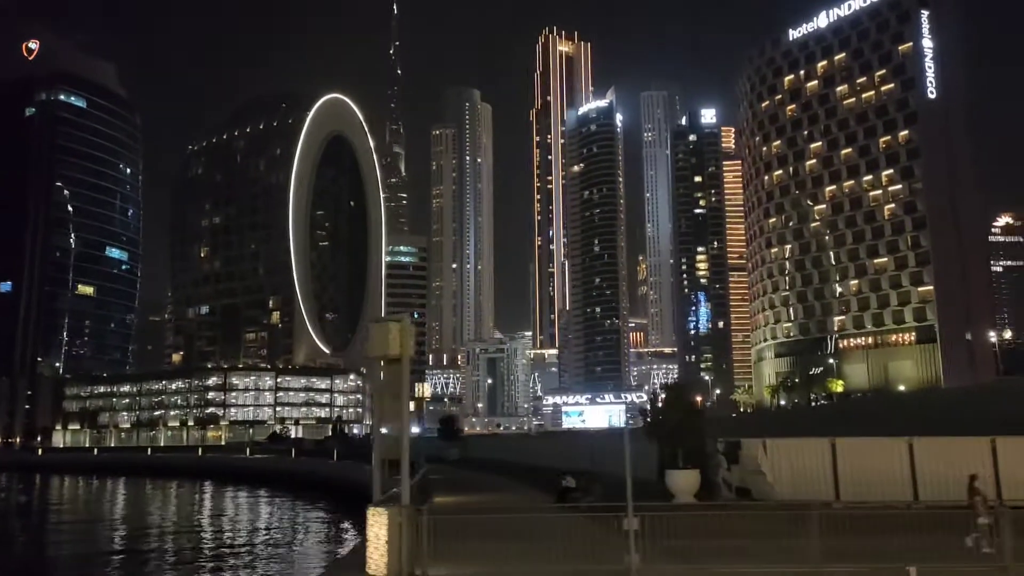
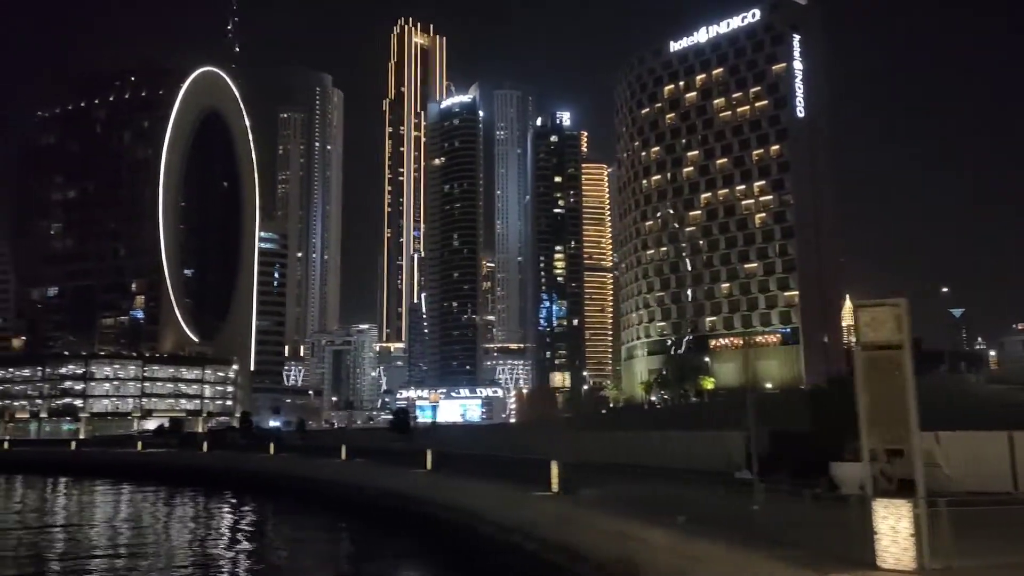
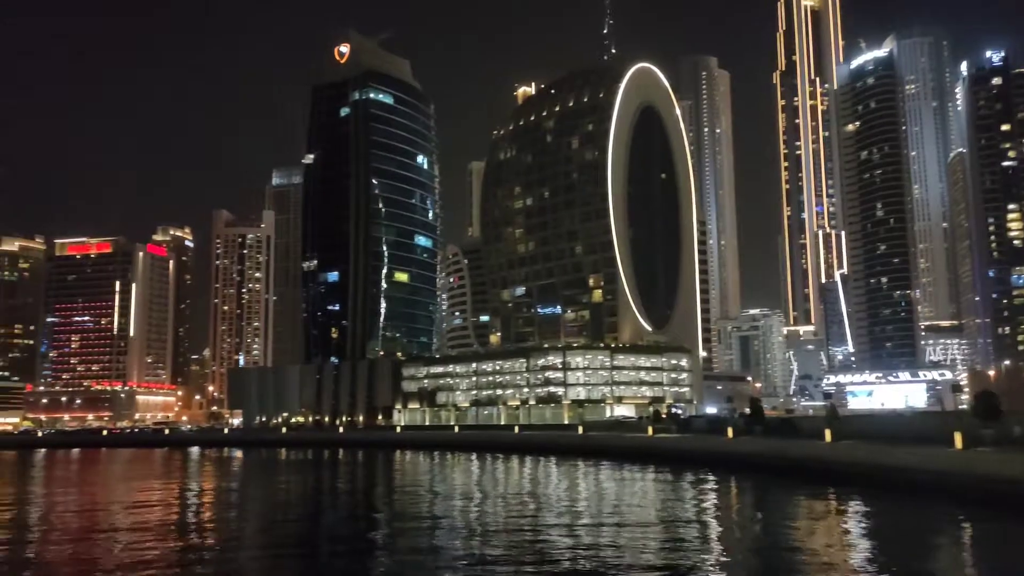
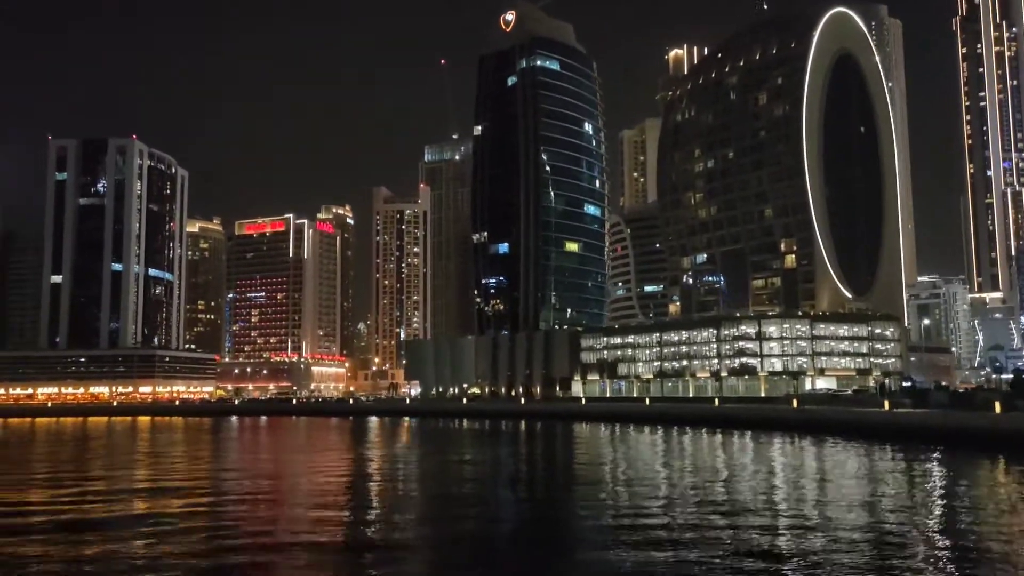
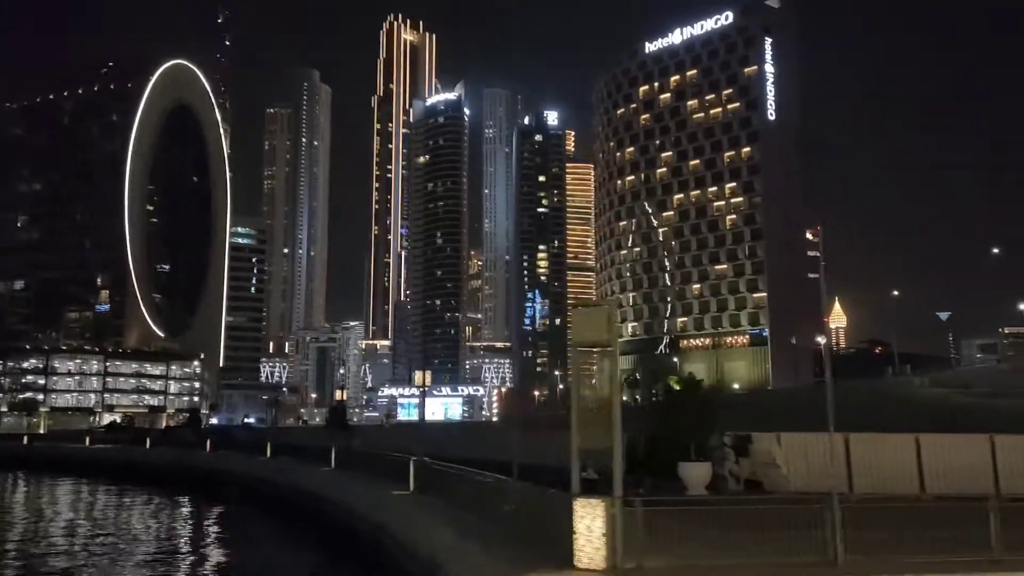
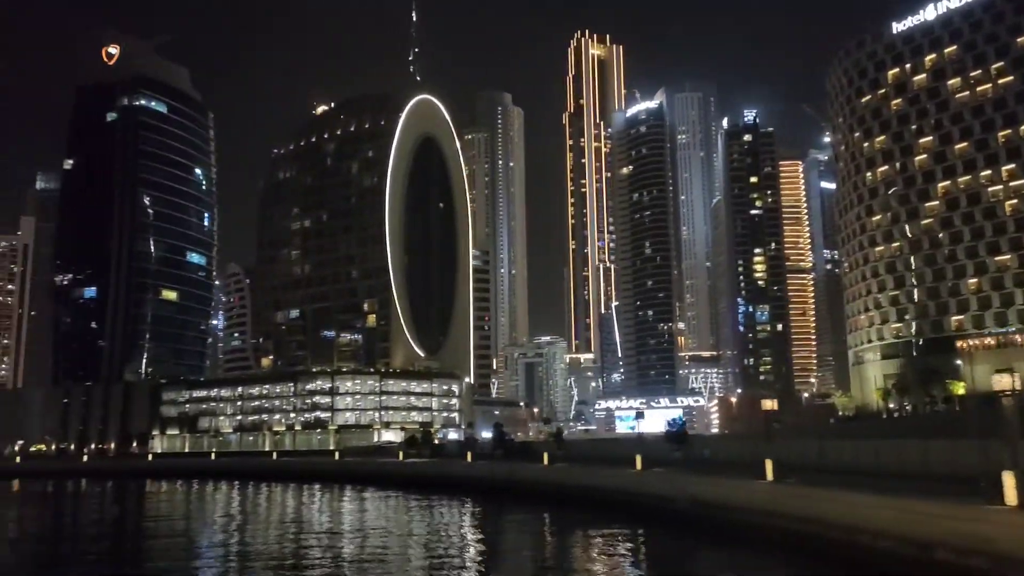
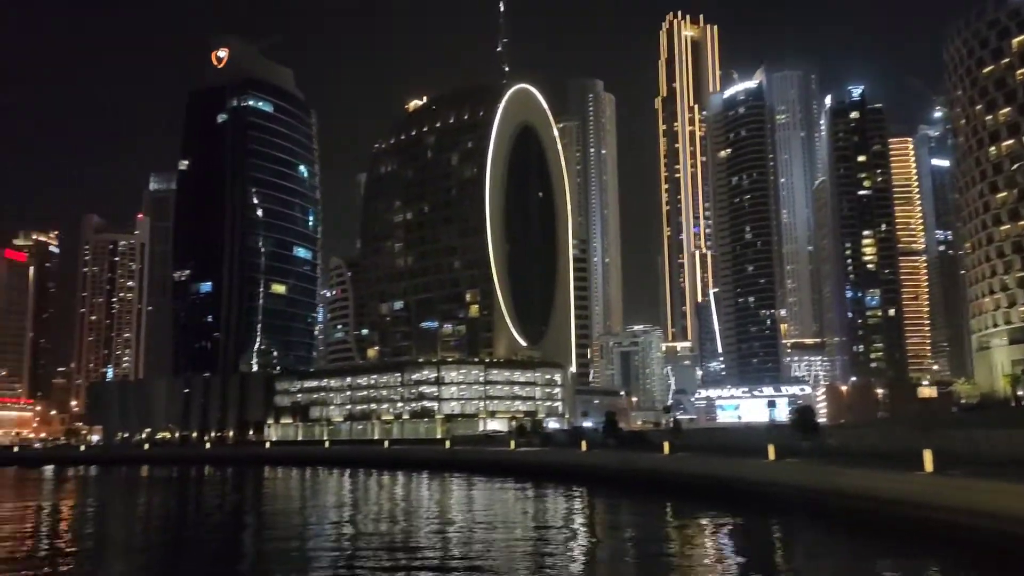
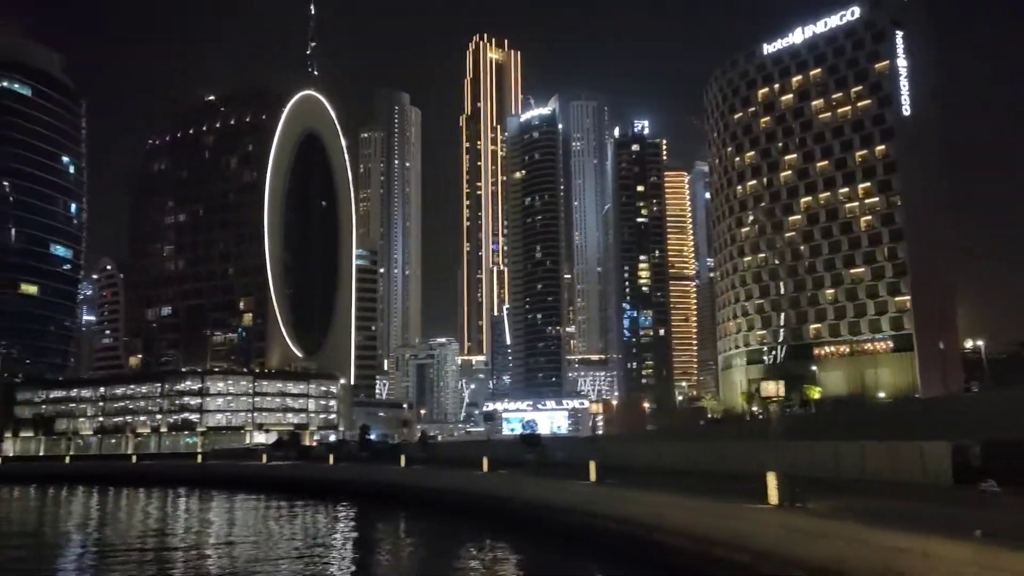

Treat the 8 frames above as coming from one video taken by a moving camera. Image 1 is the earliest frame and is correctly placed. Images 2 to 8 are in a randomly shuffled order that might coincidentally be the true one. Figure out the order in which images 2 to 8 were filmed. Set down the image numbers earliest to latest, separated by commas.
5, 2, 8, 6, 7, 3, 4
